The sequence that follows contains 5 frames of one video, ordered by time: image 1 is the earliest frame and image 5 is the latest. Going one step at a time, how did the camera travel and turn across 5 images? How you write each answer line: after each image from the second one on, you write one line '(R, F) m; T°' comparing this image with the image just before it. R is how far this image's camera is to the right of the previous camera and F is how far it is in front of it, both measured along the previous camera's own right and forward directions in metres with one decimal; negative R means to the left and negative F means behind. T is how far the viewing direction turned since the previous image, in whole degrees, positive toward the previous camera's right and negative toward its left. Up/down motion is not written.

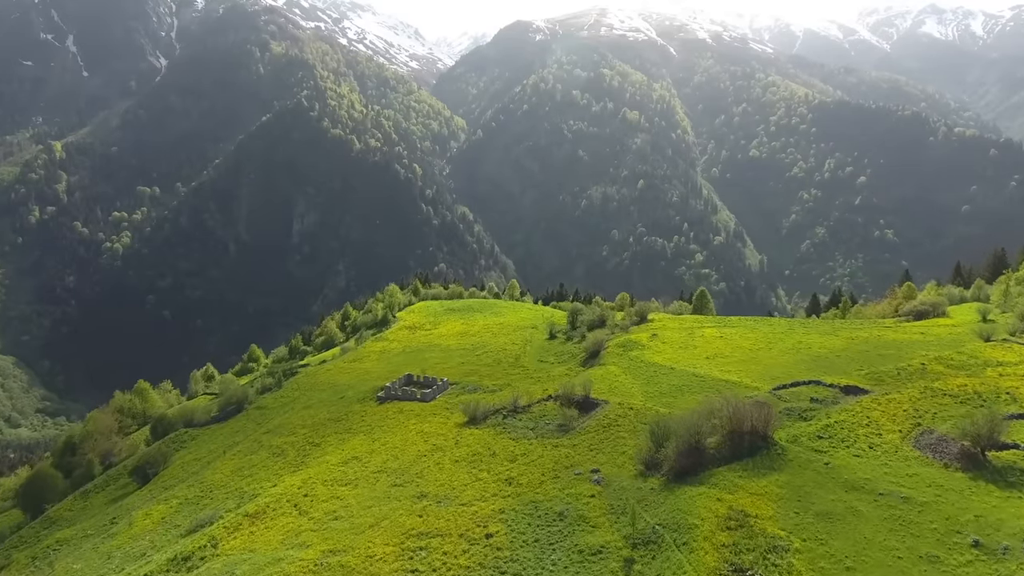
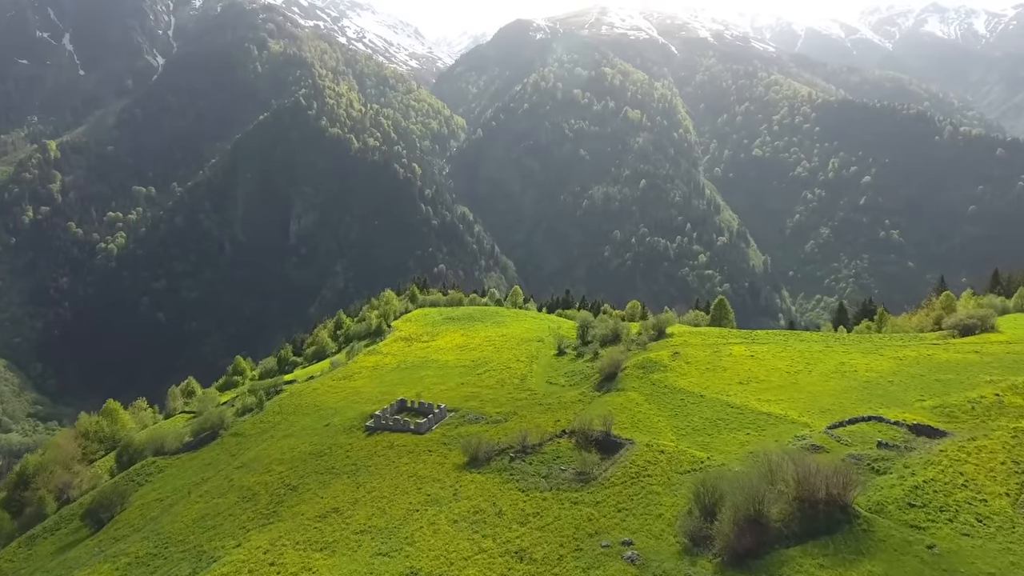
(-0.5, +7.3) m; 0°
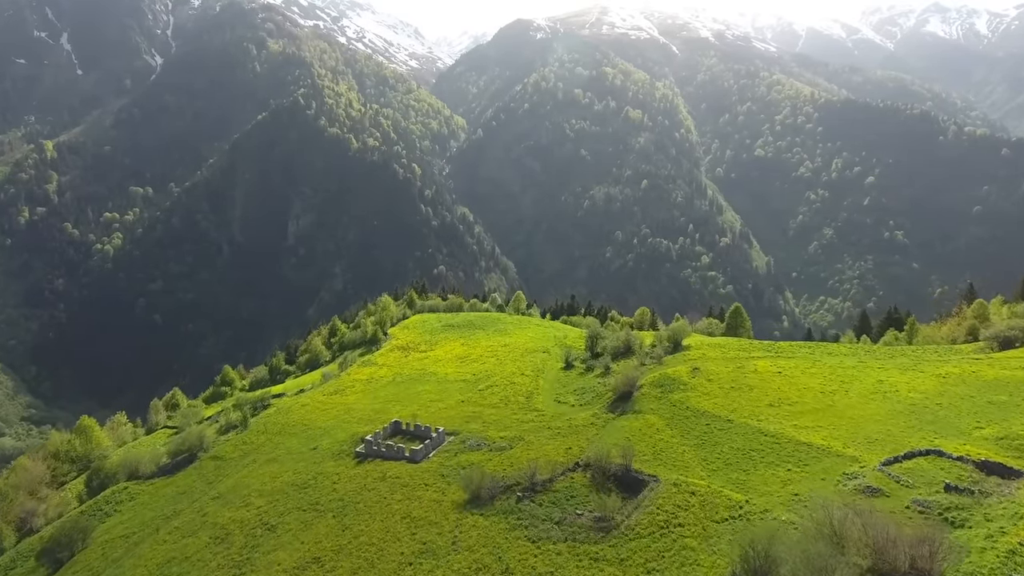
(-0.4, +5.2) m; 0°
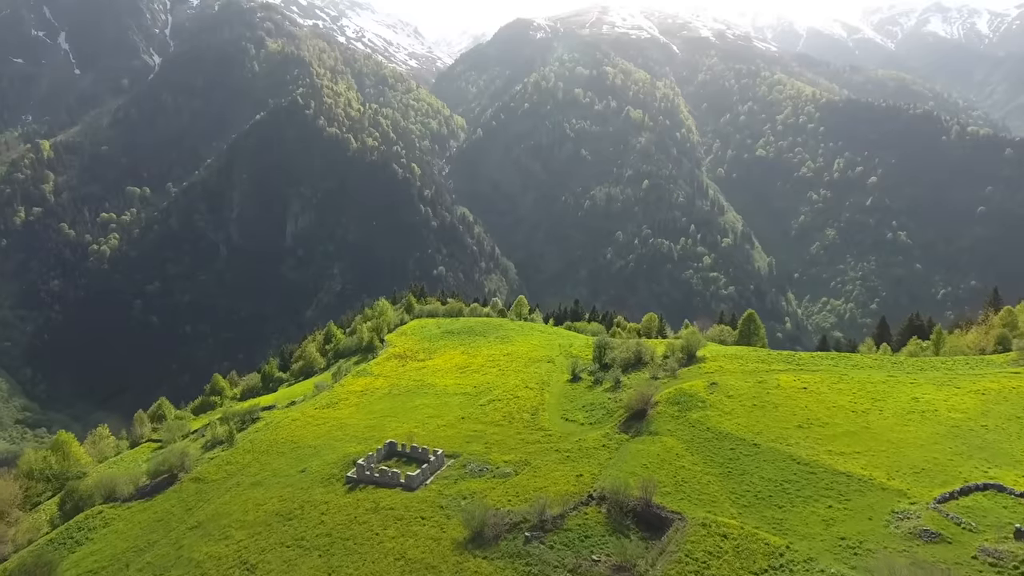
(-0.3, +4.0) m; 0°
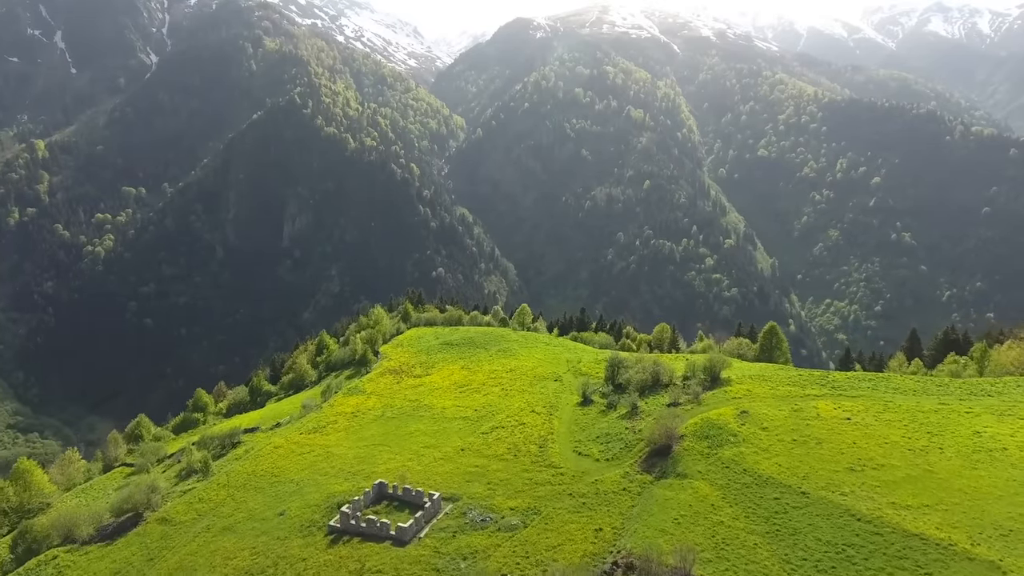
(-0.4, +5.9) m; 0°
